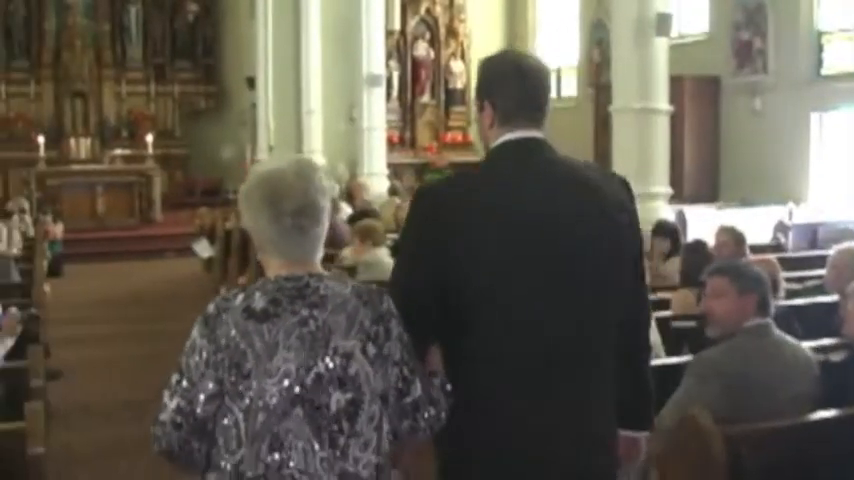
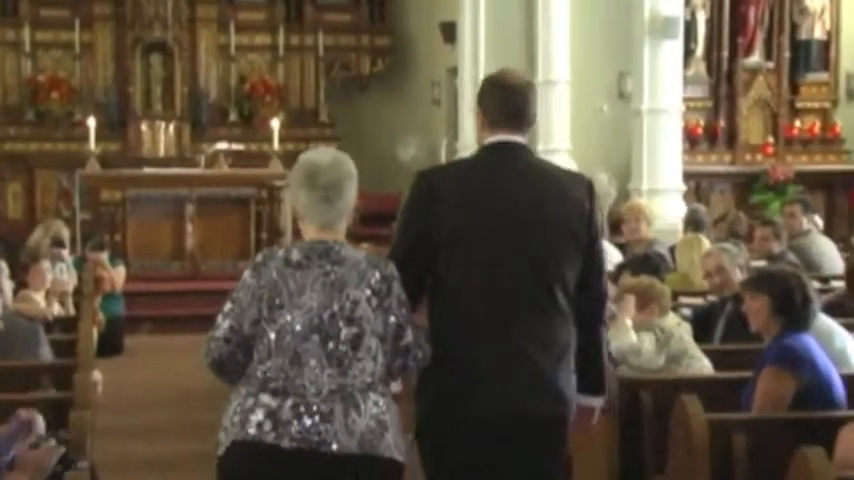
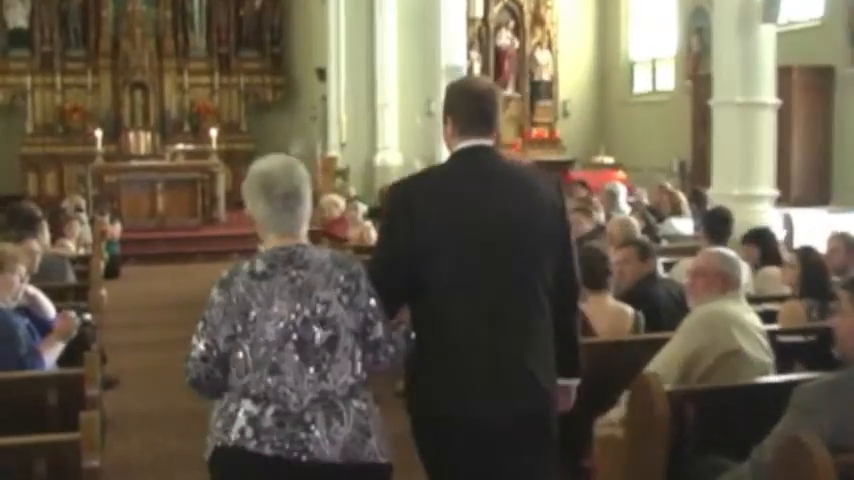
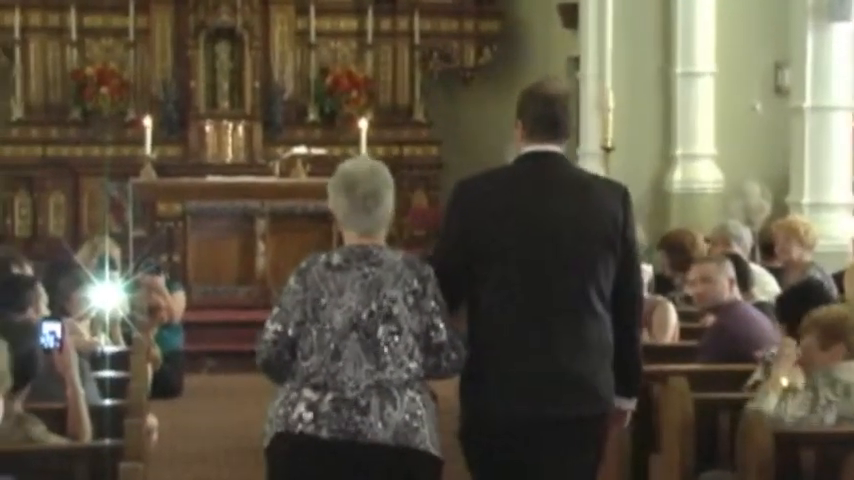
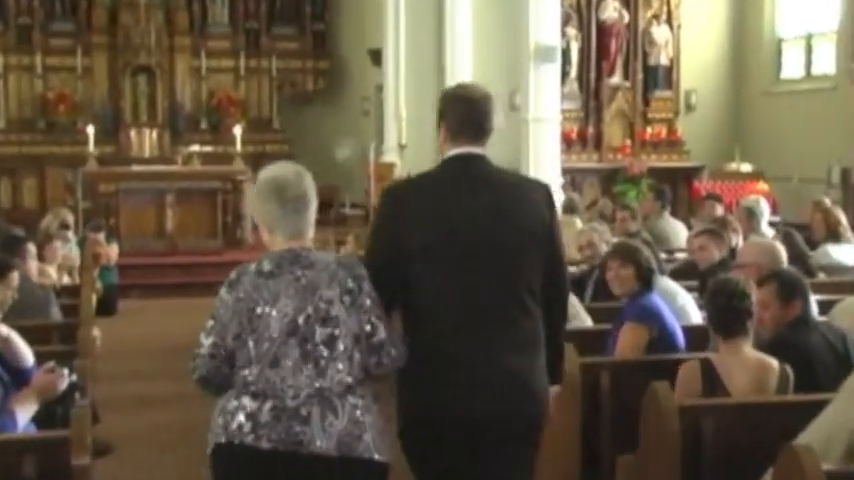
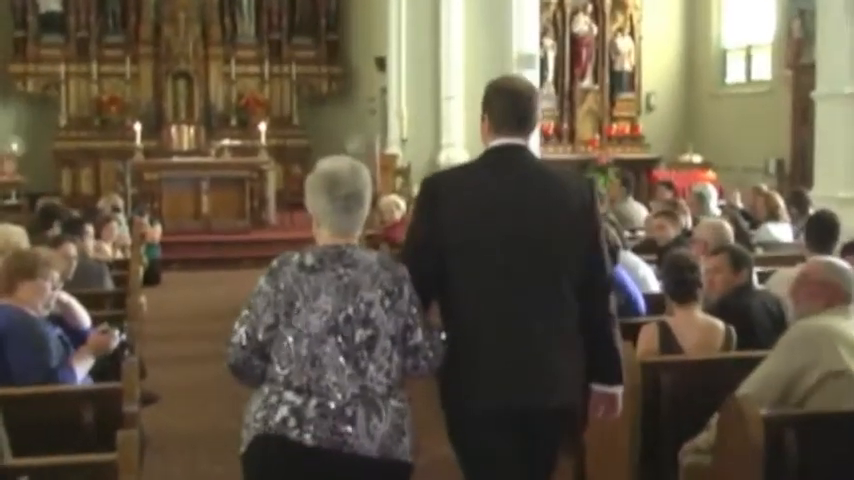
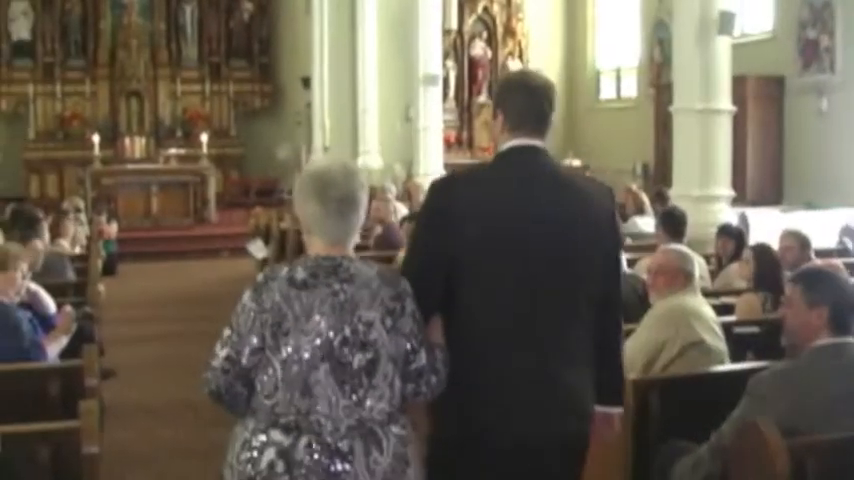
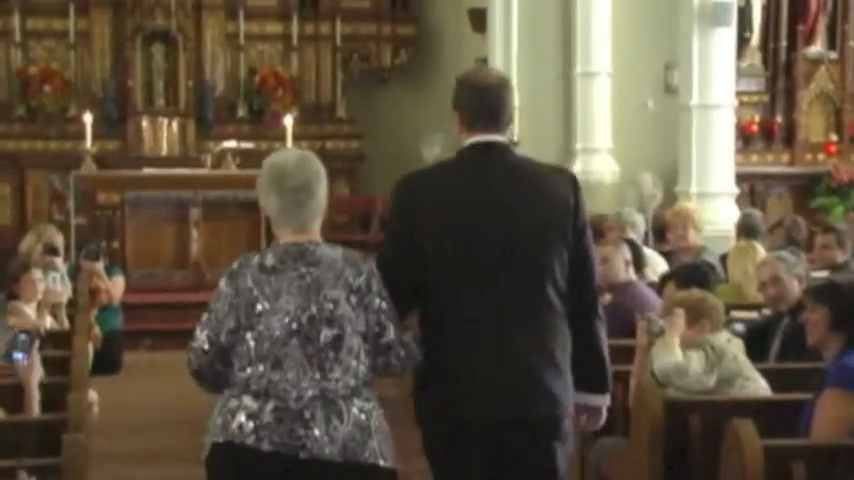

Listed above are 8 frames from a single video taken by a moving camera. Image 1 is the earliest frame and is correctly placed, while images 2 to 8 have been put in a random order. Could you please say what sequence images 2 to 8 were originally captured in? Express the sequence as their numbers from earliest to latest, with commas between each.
7, 3, 6, 5, 2, 8, 4
